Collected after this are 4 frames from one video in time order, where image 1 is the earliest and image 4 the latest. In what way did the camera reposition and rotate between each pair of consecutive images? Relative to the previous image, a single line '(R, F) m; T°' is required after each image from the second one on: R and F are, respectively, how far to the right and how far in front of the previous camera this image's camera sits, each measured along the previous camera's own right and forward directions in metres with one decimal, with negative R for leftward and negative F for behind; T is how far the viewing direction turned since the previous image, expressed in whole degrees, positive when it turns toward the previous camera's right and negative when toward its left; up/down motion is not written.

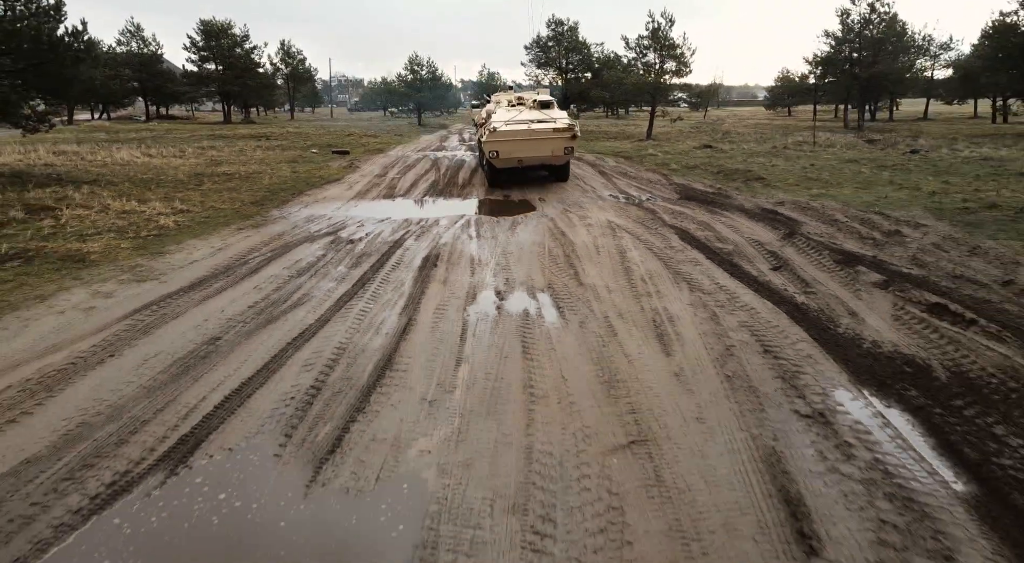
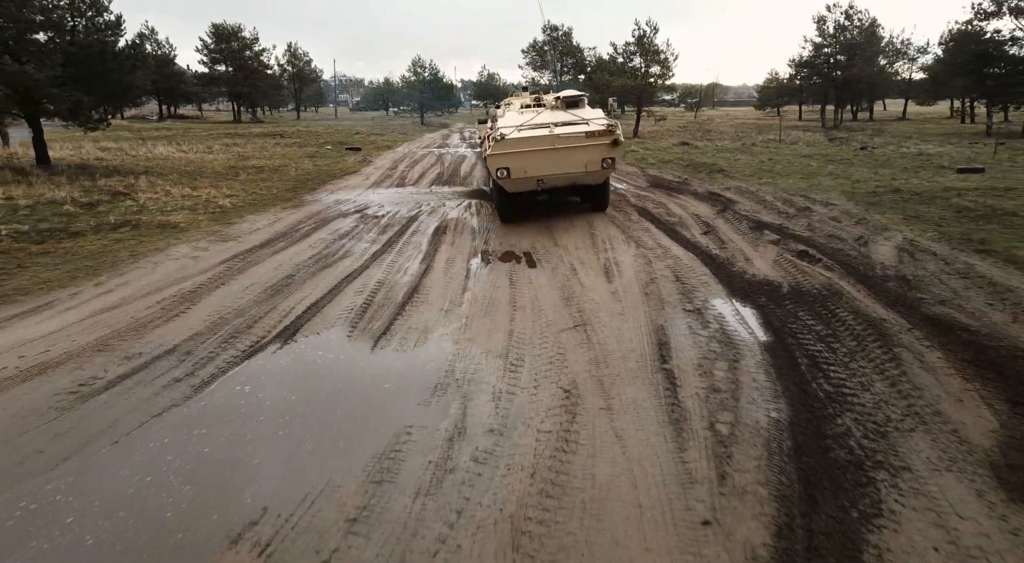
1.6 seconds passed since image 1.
(+0.1, -2.3) m; 0°
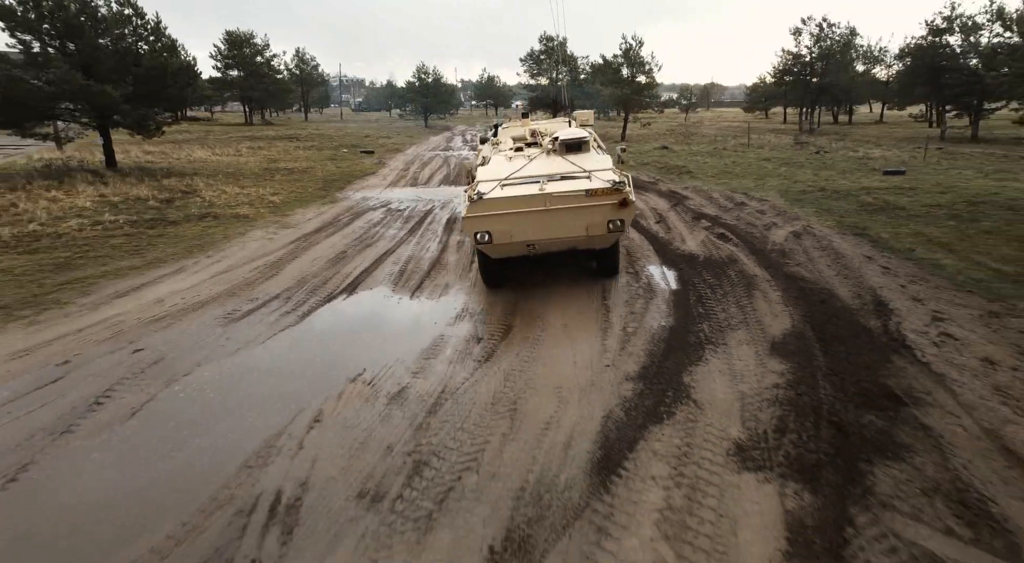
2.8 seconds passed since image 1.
(+0.1, -2.7) m; 0°
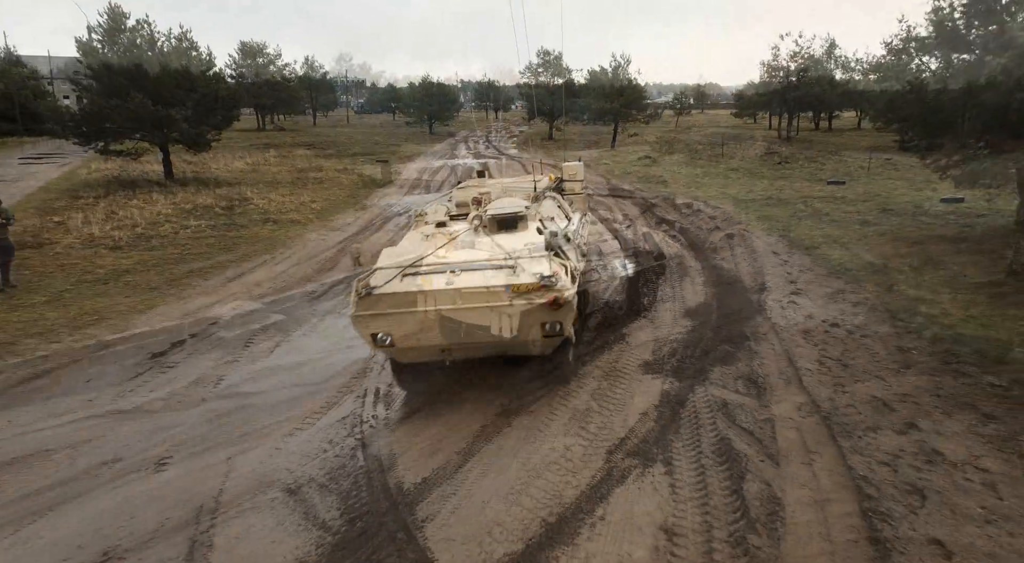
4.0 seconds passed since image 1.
(0.0, -3.0) m; 0°
